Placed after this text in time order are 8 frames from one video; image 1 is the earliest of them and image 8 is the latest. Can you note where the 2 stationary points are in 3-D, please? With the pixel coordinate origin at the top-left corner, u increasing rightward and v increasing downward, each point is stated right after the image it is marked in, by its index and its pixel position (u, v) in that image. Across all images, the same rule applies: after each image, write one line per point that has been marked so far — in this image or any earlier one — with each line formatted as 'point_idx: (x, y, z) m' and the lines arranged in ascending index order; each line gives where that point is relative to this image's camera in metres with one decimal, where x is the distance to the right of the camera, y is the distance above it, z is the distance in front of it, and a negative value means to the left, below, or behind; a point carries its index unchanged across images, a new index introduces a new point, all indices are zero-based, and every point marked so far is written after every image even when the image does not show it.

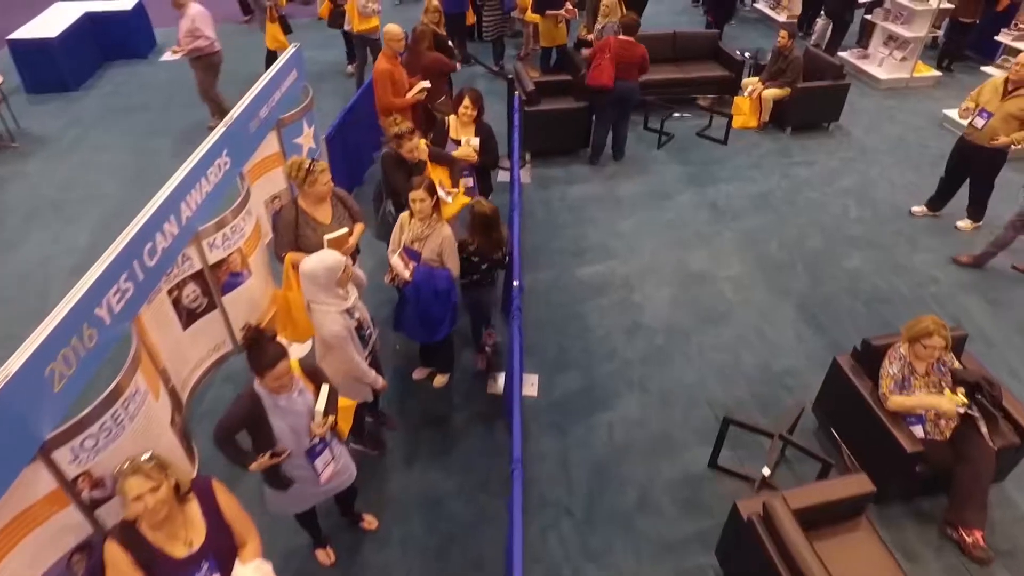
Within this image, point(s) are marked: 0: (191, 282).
0: (-1.7, 0.0, +3.7) m
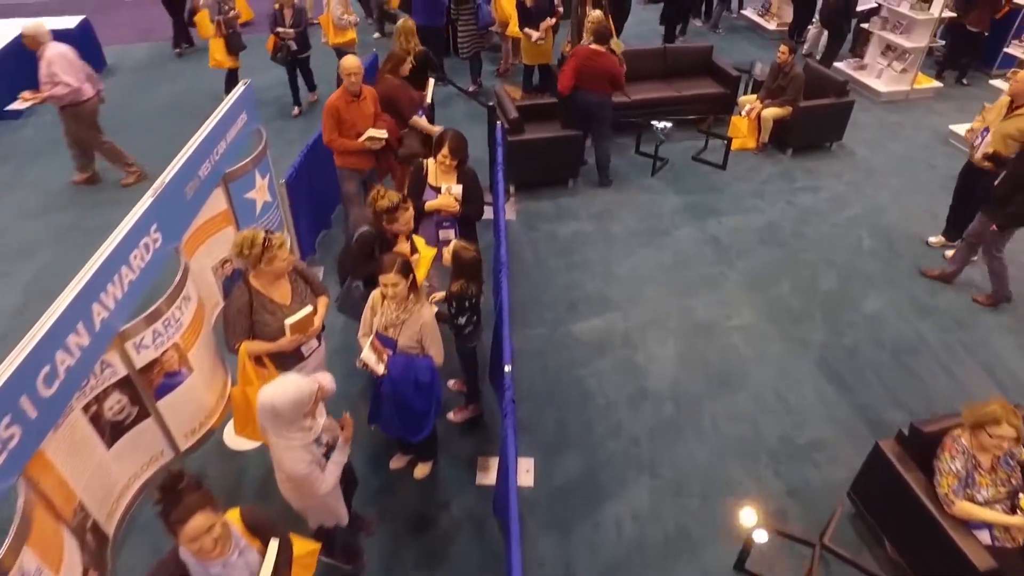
0: (-1.7, -0.4, +3.0) m
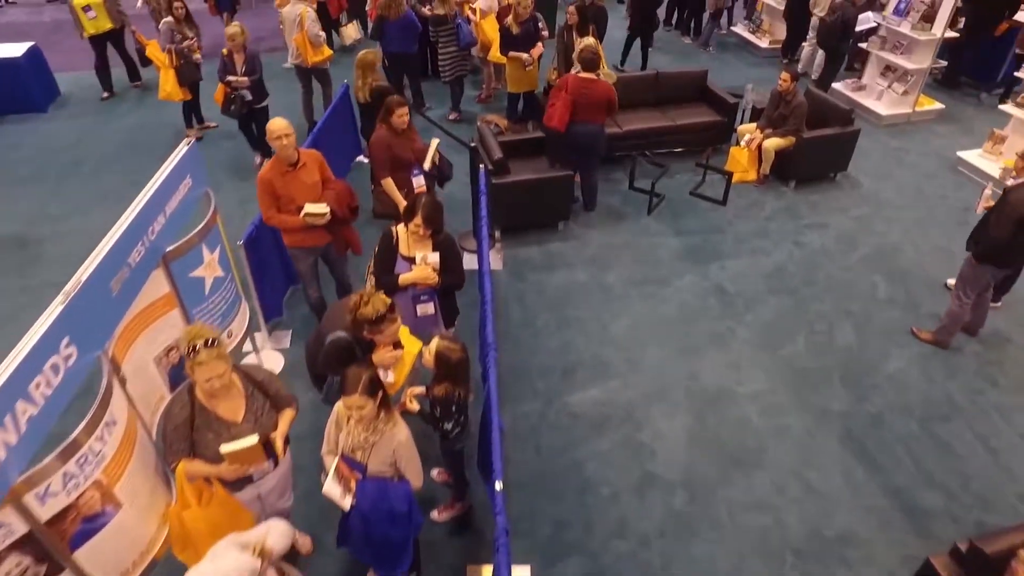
0: (-1.7, -0.9, +2.4) m
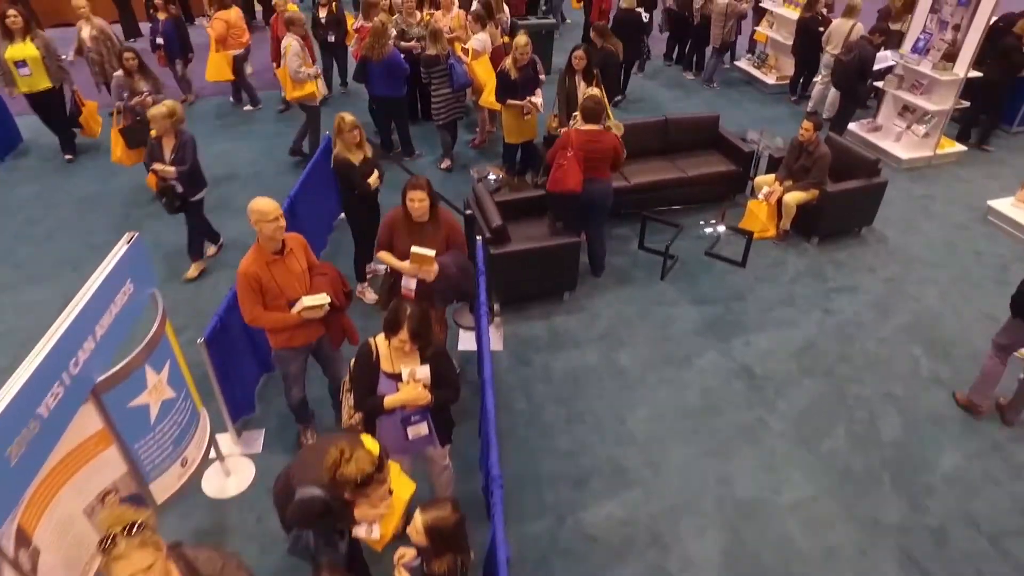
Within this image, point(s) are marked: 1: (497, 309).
0: (-1.6, -1.4, +1.7) m
1: (-0.1, -0.2, +5.5) m
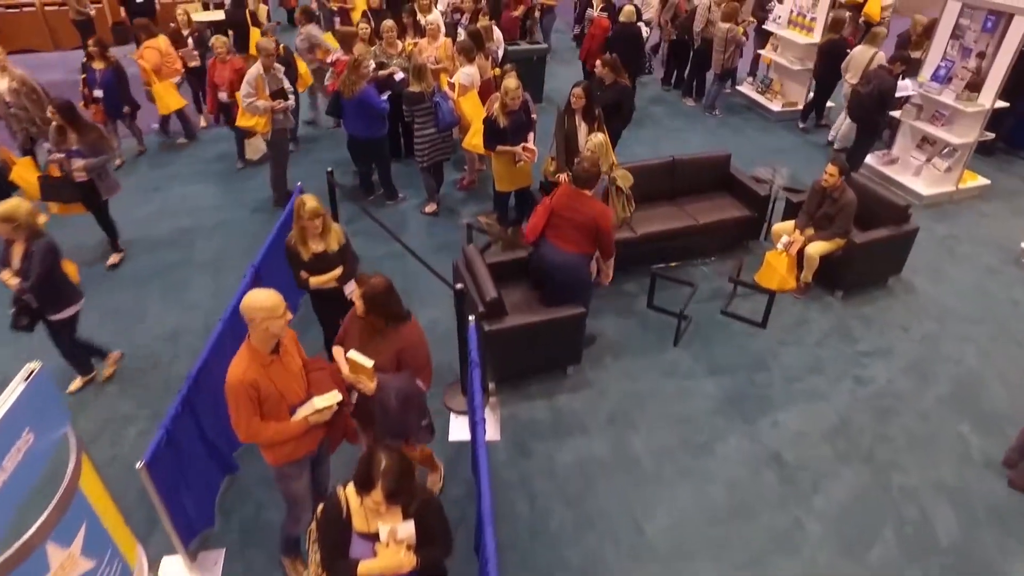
0: (-1.6, -1.9, +1.1) m
1: (-0.1, -0.7, +4.8) m
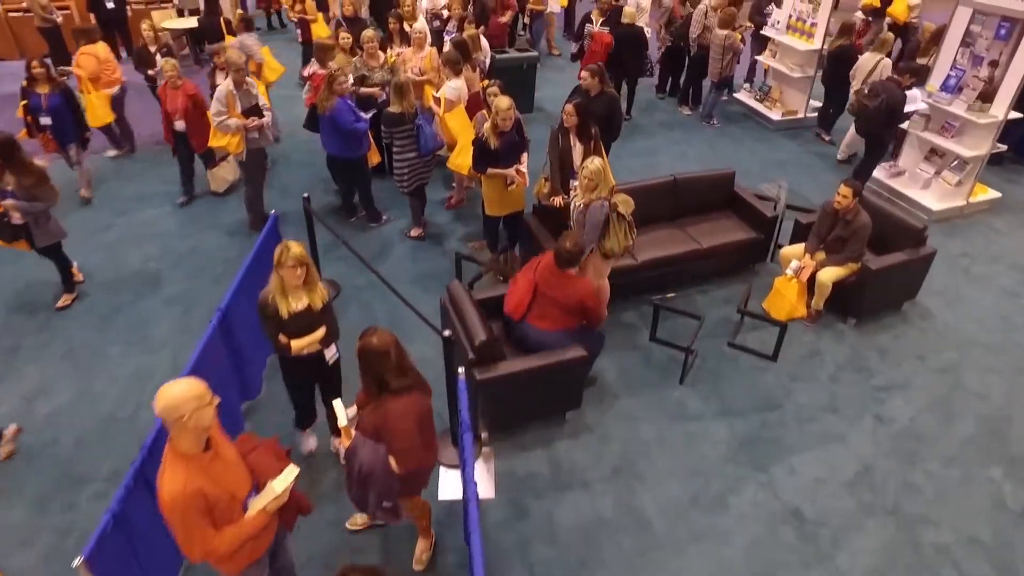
0: (-1.6, -2.2, +0.6) m
1: (-0.2, -0.9, +4.4) m
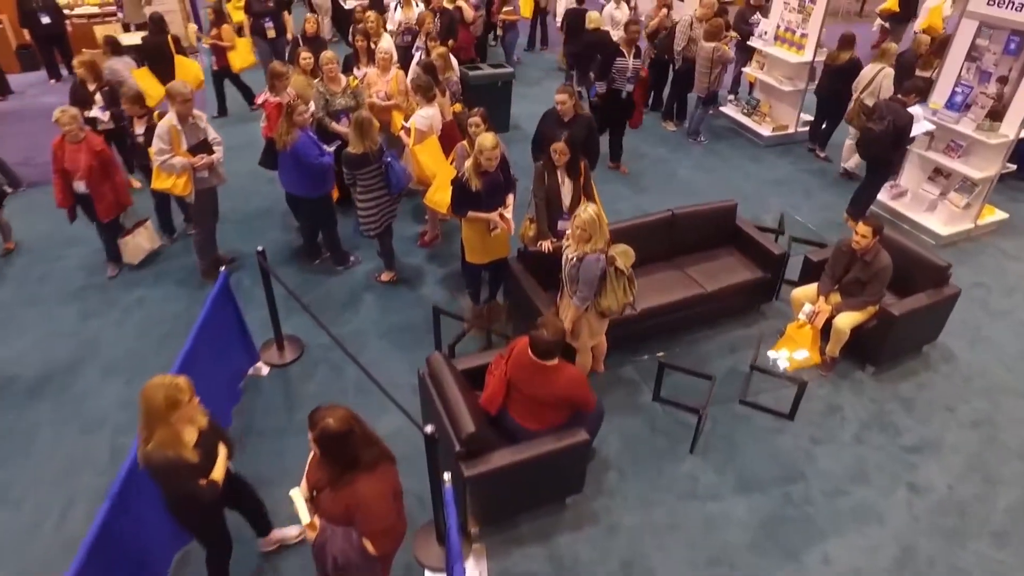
0: (-1.4, -2.7, 0.0) m
1: (-0.2, -1.3, +3.8) m
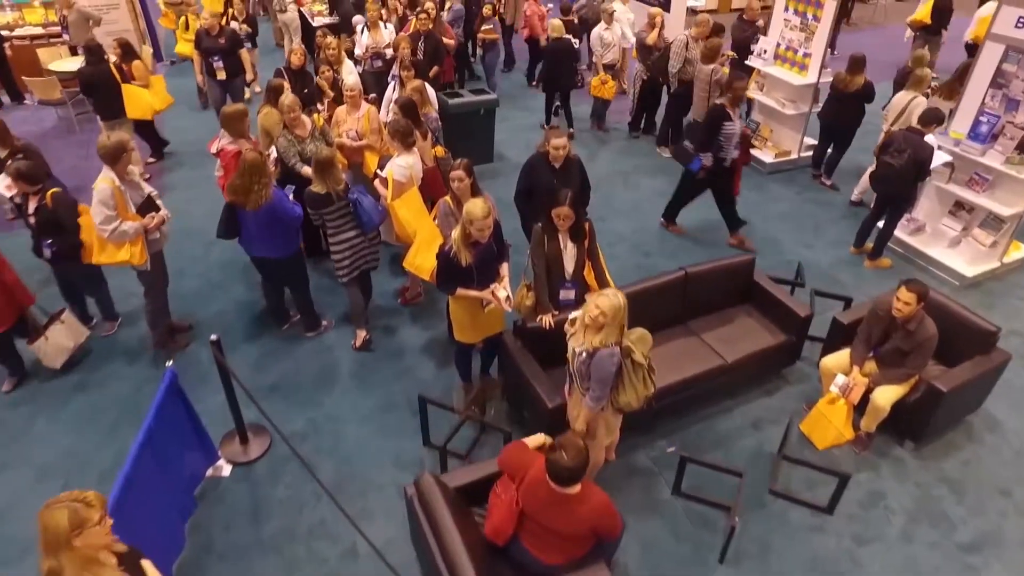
0: (-1.2, -3.2, -0.7) m
1: (-0.1, -1.8, +3.2) m
